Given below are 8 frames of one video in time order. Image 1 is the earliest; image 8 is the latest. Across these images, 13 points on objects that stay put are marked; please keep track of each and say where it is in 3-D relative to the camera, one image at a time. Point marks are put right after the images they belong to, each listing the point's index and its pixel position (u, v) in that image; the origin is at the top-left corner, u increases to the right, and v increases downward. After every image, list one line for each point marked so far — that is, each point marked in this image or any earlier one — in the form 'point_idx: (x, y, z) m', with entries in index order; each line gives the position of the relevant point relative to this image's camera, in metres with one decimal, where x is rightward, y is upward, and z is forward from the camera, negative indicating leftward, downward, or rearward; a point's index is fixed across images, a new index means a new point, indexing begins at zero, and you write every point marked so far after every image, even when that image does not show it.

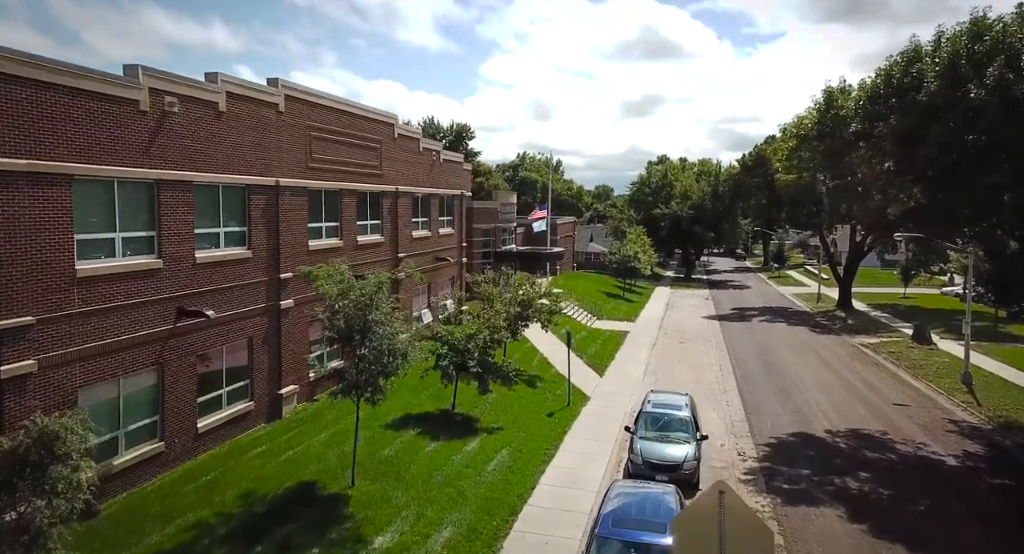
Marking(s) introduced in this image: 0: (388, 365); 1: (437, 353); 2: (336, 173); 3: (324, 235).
0: (-2.5, -1.8, +13.1) m
1: (-2.1, -2.2, +18.3) m
2: (-5.4, +3.2, +20.0) m
3: (-5.6, +1.2, +19.5) m
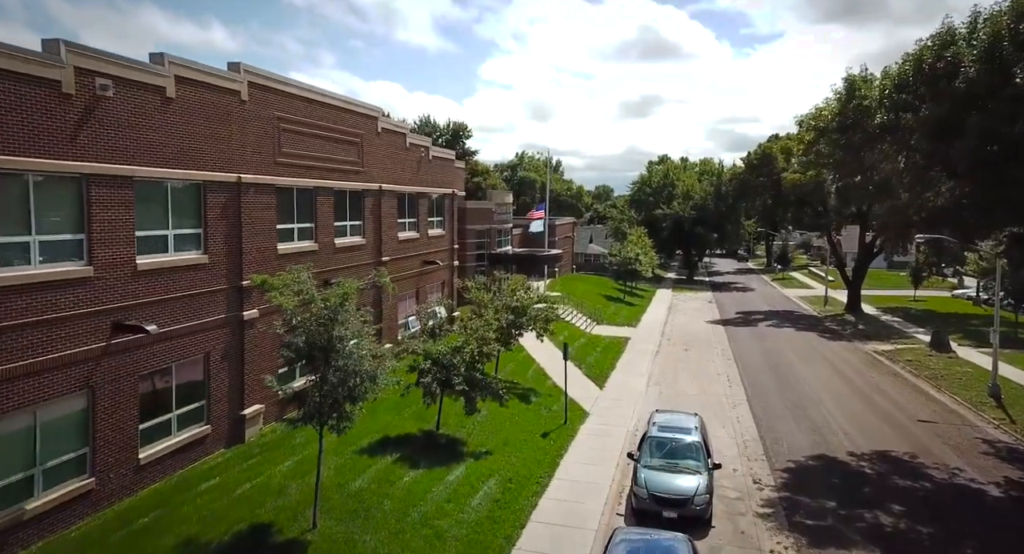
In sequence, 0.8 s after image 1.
0: (-2.8, -2.0, +11.4) m
1: (-2.4, -2.3, +16.5) m
2: (-5.6, +3.0, +18.2) m
3: (-5.9, +1.1, +17.7) m
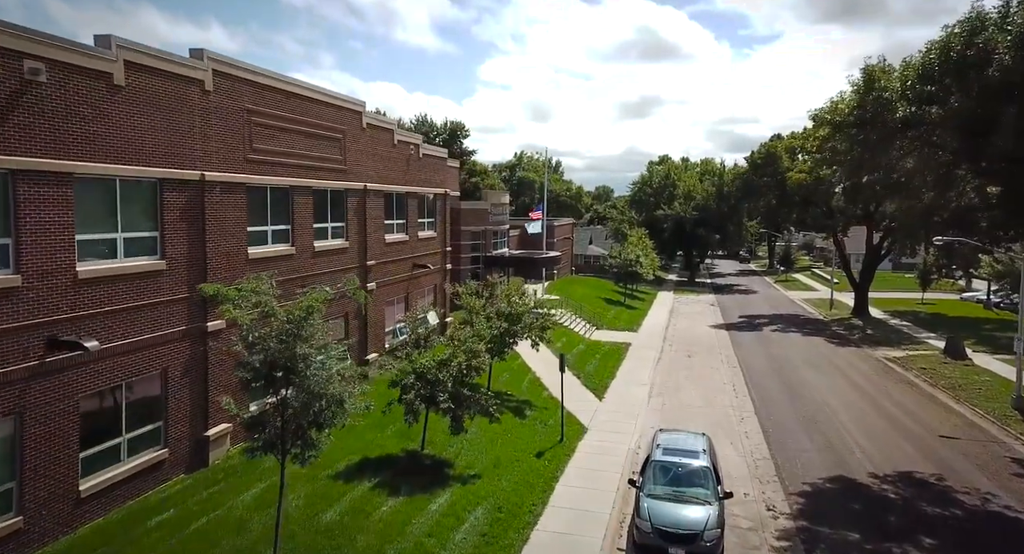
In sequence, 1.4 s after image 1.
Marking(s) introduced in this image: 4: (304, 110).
0: (-3.0, -2.1, +10.0) m
1: (-2.6, -2.5, +15.2) m
2: (-5.9, +2.9, +16.9) m
3: (-6.1, +0.9, +16.4) m
4: (-5.6, +4.5, +17.6) m
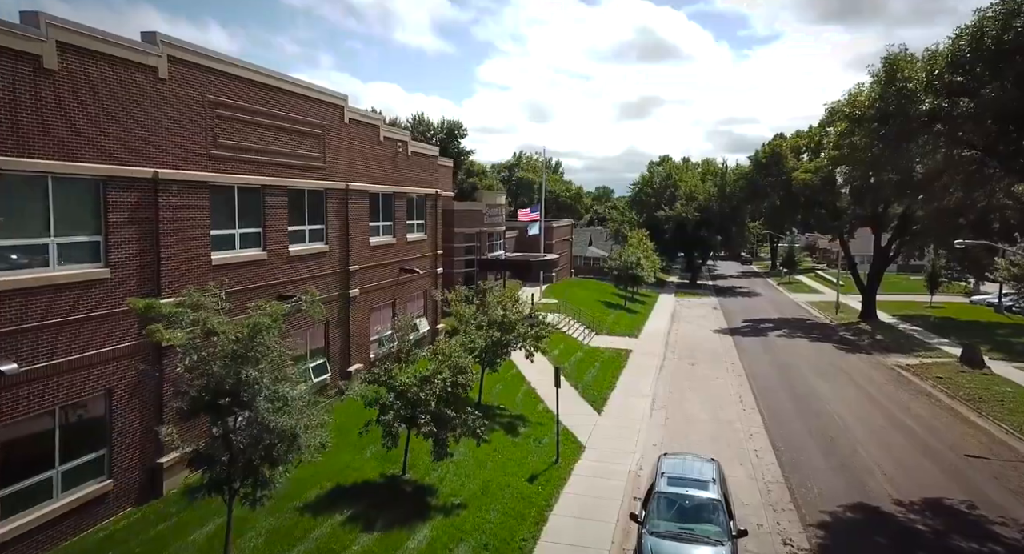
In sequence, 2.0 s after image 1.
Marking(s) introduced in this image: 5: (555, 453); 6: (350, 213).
0: (-3.2, -2.3, +8.6) m
1: (-2.8, -2.7, +13.8) m
2: (-6.1, +2.7, +15.5) m
3: (-6.3, +0.7, +15.0) m
4: (-5.8, +4.3, +16.2) m
5: (+1.1, -4.6, +16.8) m
6: (-5.0, +2.0, +19.9) m
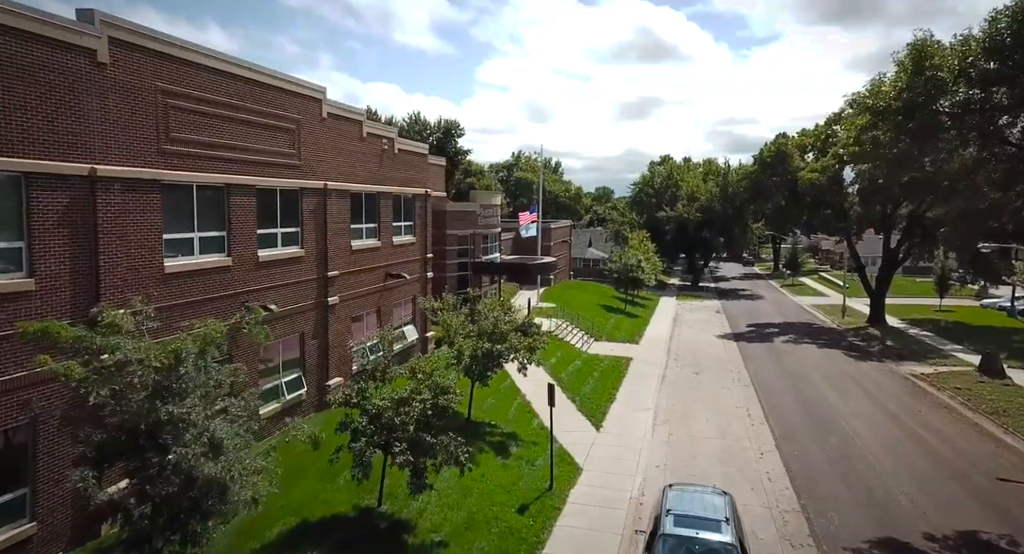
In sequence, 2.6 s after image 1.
0: (-3.4, -2.4, +7.2) m
1: (-3.0, -2.8, +12.3) m
2: (-6.3, +2.5, +14.0) m
3: (-6.6, +0.5, +13.6) m
4: (-6.1, +4.2, +14.8) m
5: (+0.9, -4.7, +15.4) m
6: (-5.2, +1.8, +18.5) m
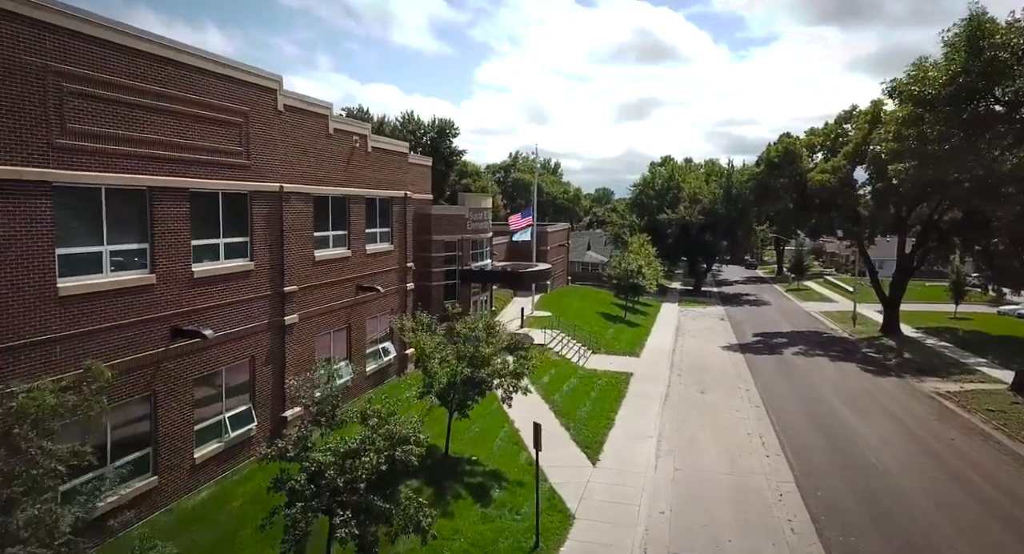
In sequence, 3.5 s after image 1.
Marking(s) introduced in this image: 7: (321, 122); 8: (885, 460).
0: (-3.8, -2.8, +4.9) m
1: (-3.4, -3.2, +10.0) m
2: (-6.7, +2.1, +11.7) m
3: (-7.0, +0.2, +11.2) m
4: (-6.5, +3.8, +12.4) m
5: (+0.5, -5.1, +13.1) m
6: (-5.6, +1.4, +16.2) m
7: (-5.2, +4.2, +17.8) m
8: (+10.9, -5.1, +19.1) m
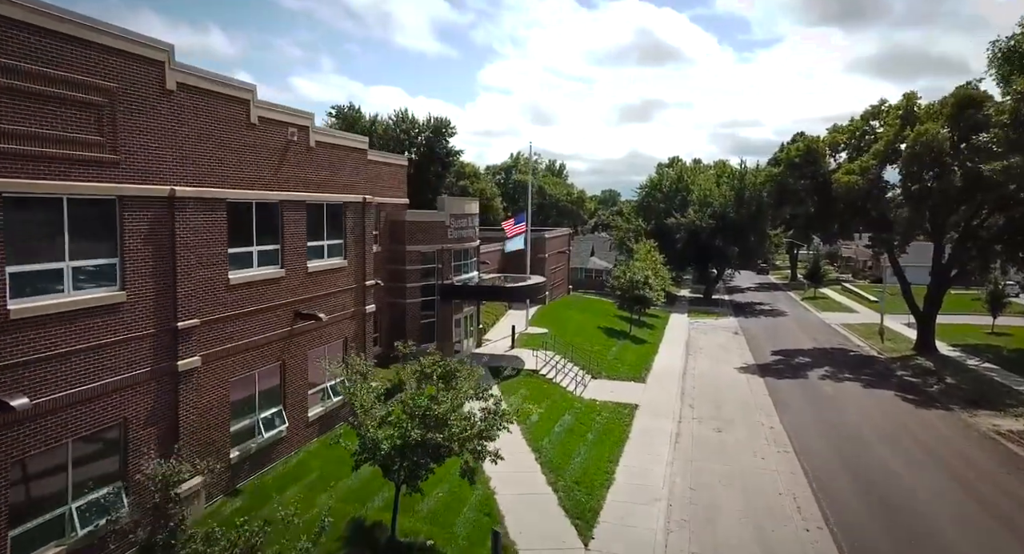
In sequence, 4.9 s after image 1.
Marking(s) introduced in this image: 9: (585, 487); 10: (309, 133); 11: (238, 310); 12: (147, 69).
0: (-4.6, -3.4, +1.0) m
1: (-4.2, -3.8, +6.2) m
2: (-7.4, +1.6, +7.9) m
3: (-7.7, -0.4, +7.4) m
4: (-7.2, +3.2, +8.6) m
5: (-0.2, -5.7, +9.2) m
6: (-6.3, +0.8, +12.3) m
7: (-5.9, +3.6, +13.9) m
8: (+10.3, -5.7, +15.0) m
9: (+1.9, -5.4, +16.5) m
10: (-5.2, +3.7, +16.6) m
11: (-5.9, -0.6, +13.9) m
12: (-6.5, +3.8, +11.5) m
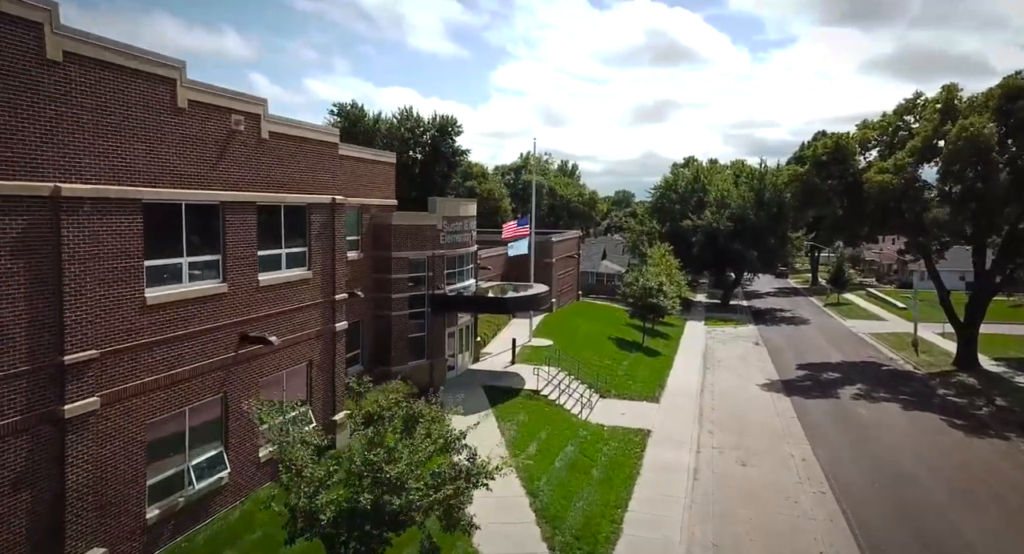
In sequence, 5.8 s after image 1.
0: (-5.2, -3.7, -1.6) m
1: (-4.7, -4.1, +3.6) m
2: (-7.9, +1.3, +5.4) m
3: (-8.1, -0.7, +4.9) m
4: (-7.6, +2.9, +6.1) m
5: (-0.7, -6.0, +6.5) m
6: (-6.6, +0.5, +9.8) m
7: (-6.2, +3.3, +11.4) m
8: (+10.0, -6.1, +12.1) m
9: (+1.6, -5.7, +13.8) m
10: (-5.4, +3.4, +14.0) m
11: (-6.2, -1.0, +11.4) m
12: (-6.9, +3.5, +9.0) m
